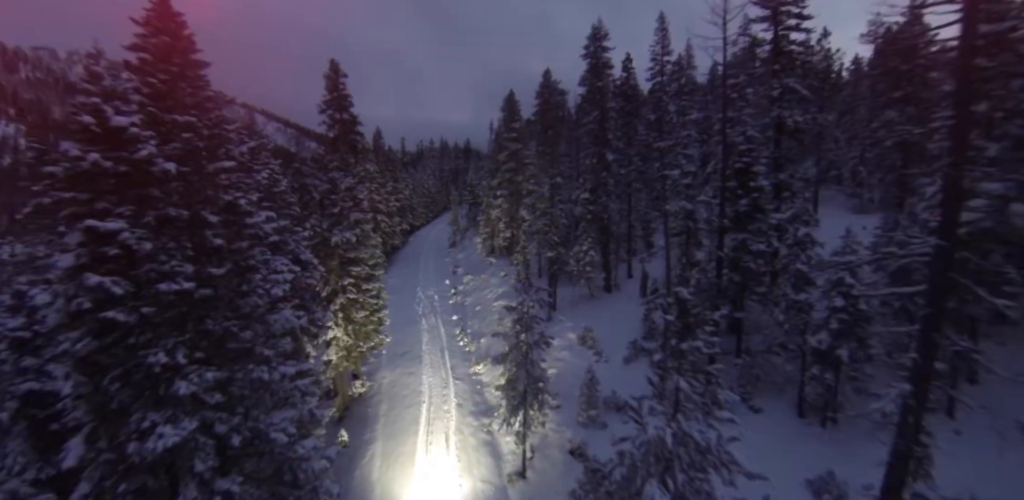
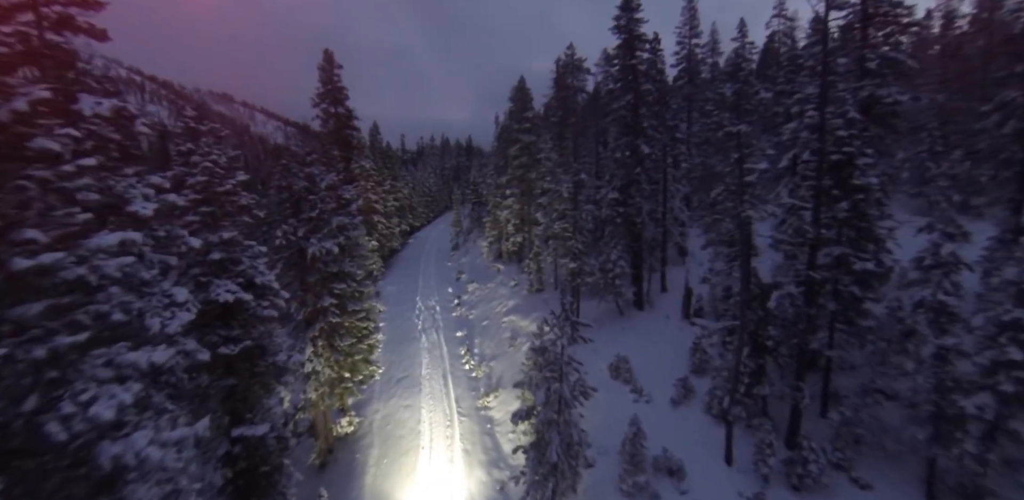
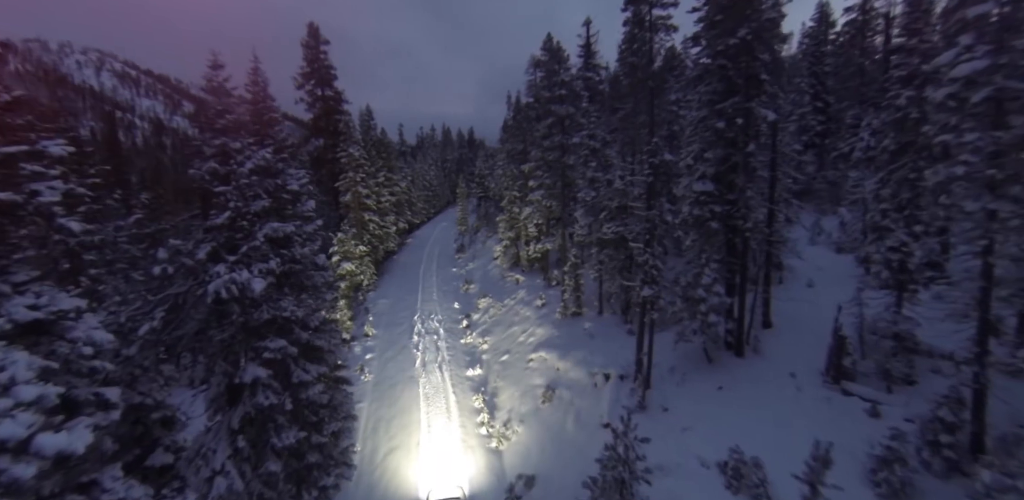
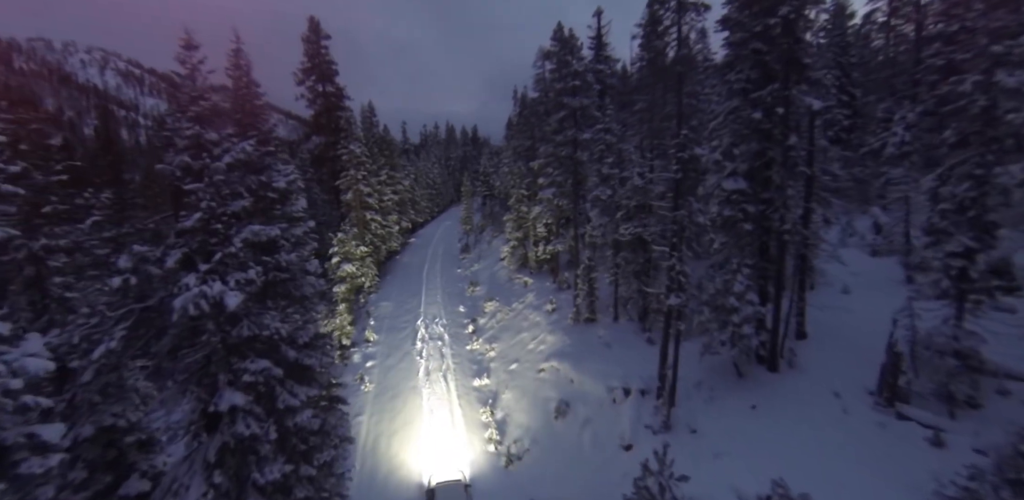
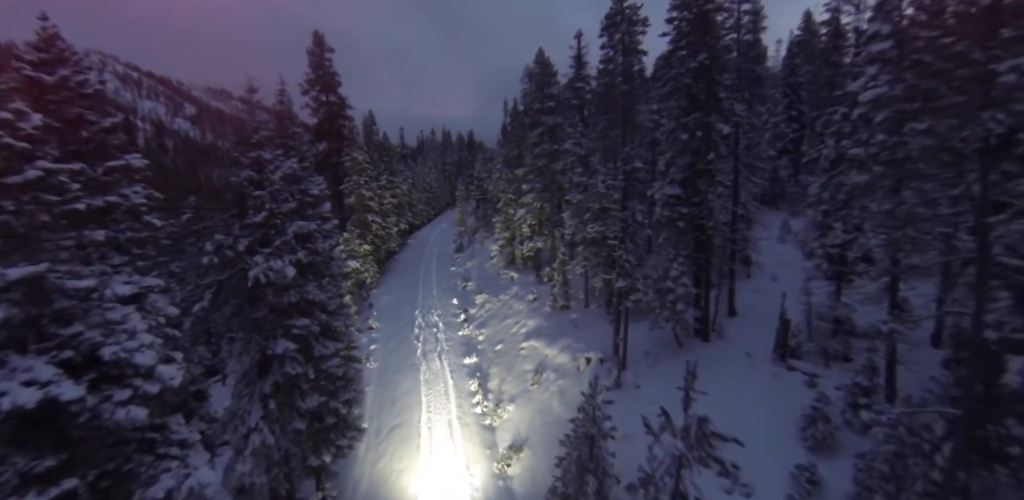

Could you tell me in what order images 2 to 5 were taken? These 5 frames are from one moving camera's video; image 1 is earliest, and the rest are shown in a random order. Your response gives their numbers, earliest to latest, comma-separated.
2, 5, 3, 4
